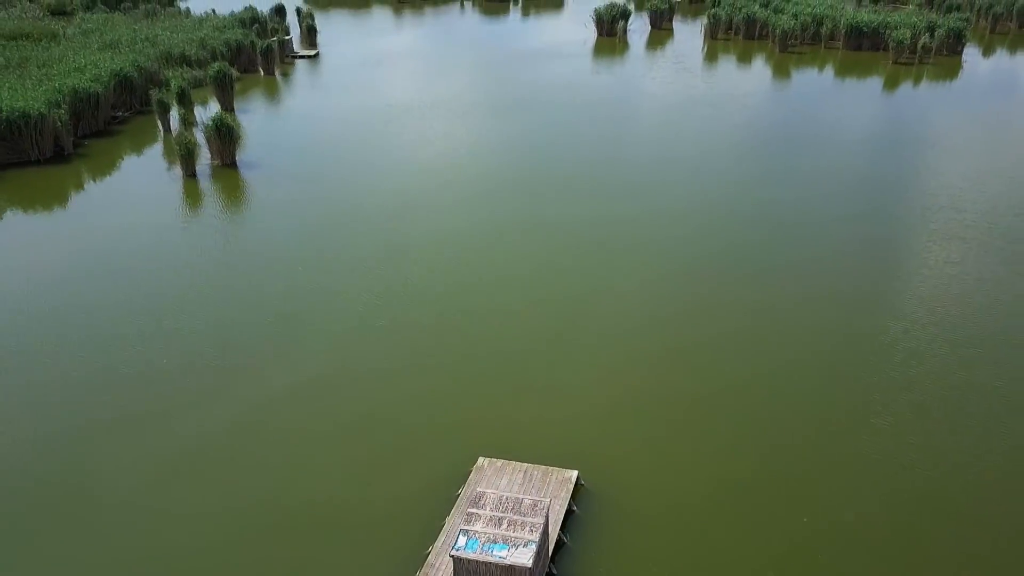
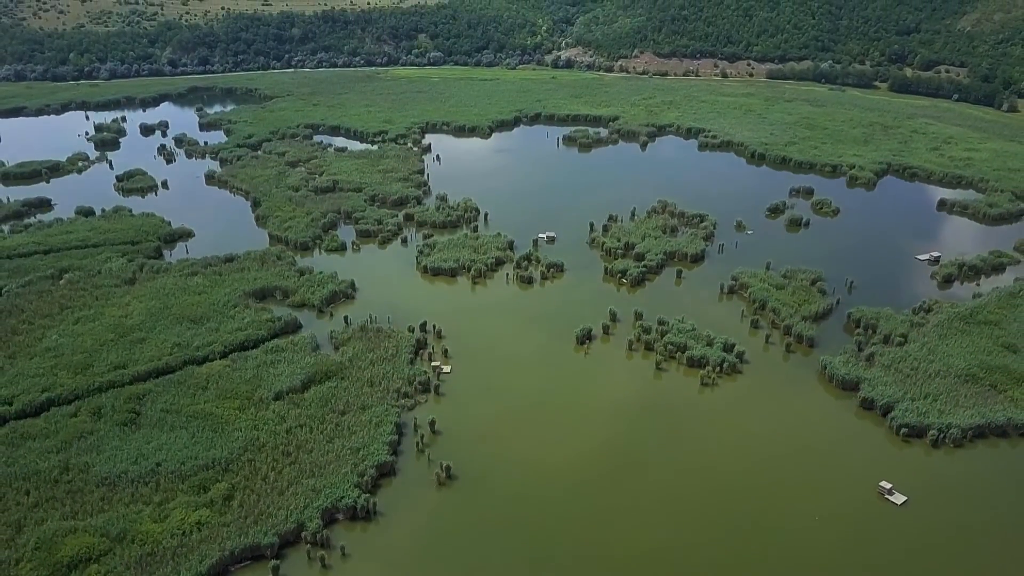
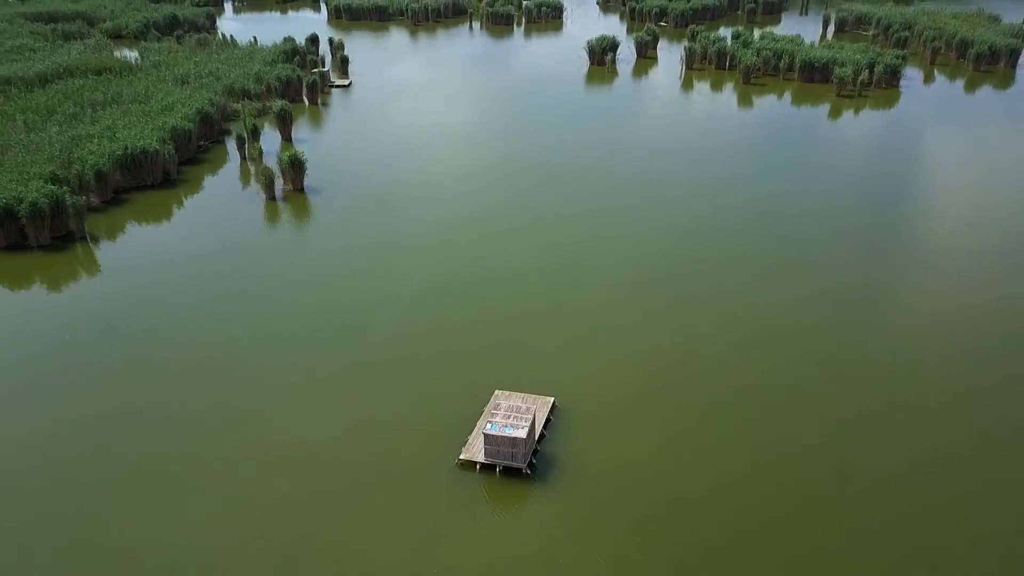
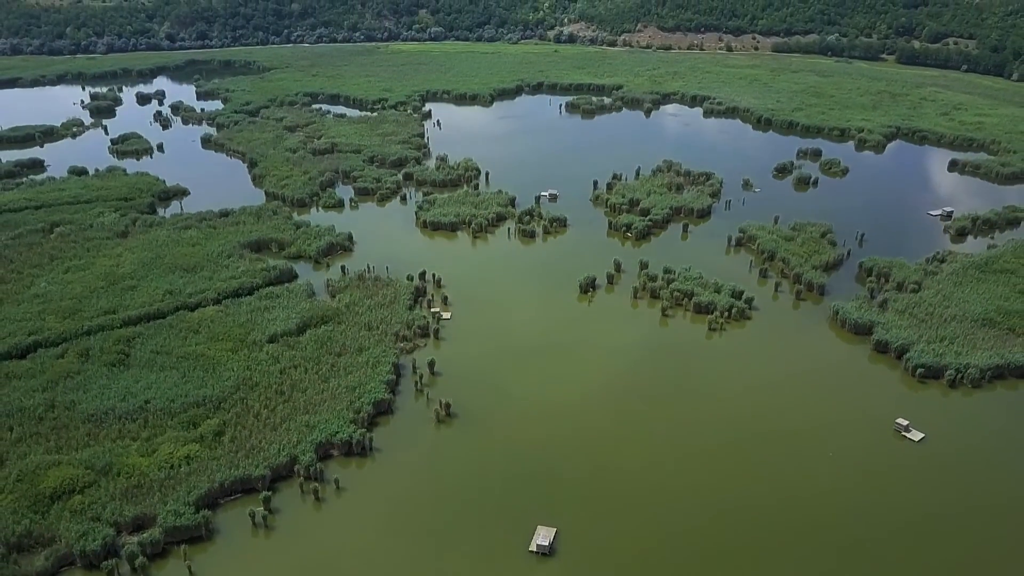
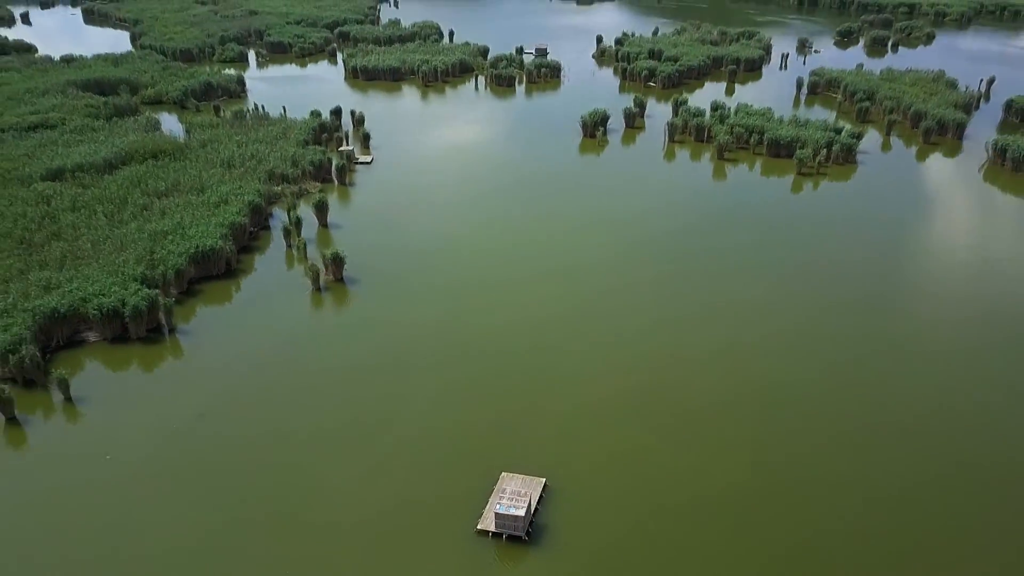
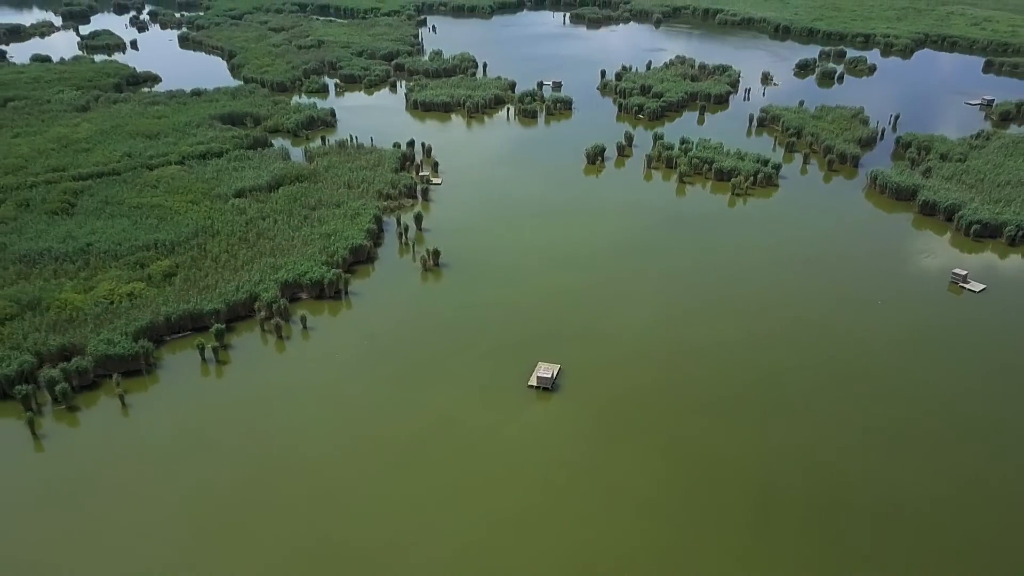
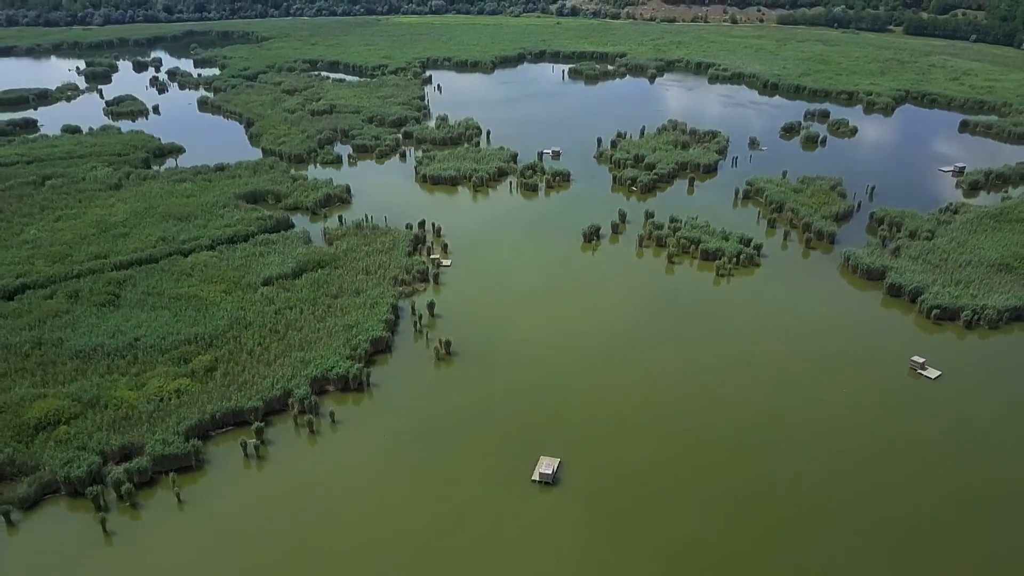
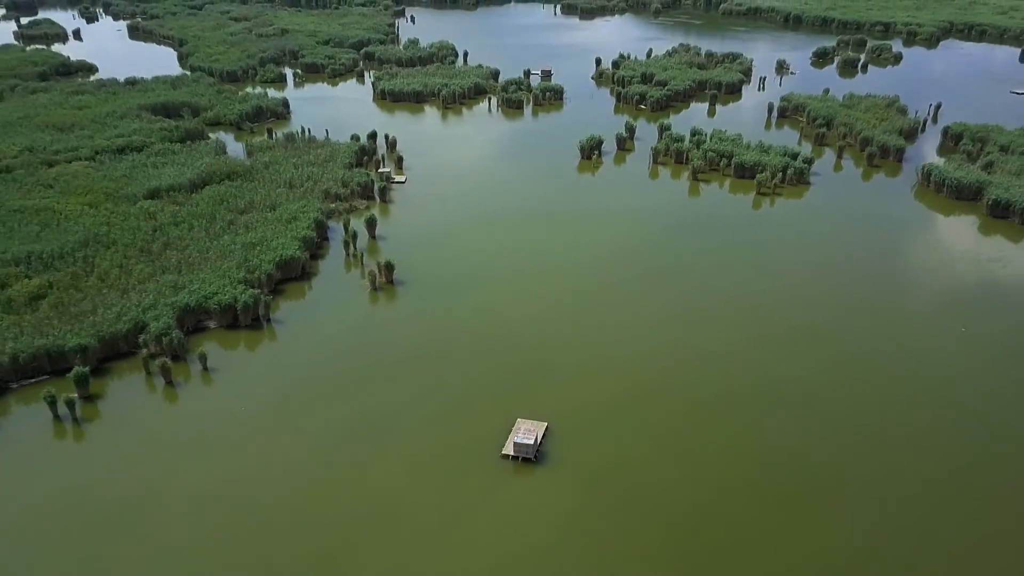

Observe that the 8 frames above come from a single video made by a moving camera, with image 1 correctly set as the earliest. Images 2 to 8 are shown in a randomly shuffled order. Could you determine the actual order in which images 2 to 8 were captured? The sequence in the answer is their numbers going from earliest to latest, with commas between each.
3, 5, 8, 6, 7, 4, 2
